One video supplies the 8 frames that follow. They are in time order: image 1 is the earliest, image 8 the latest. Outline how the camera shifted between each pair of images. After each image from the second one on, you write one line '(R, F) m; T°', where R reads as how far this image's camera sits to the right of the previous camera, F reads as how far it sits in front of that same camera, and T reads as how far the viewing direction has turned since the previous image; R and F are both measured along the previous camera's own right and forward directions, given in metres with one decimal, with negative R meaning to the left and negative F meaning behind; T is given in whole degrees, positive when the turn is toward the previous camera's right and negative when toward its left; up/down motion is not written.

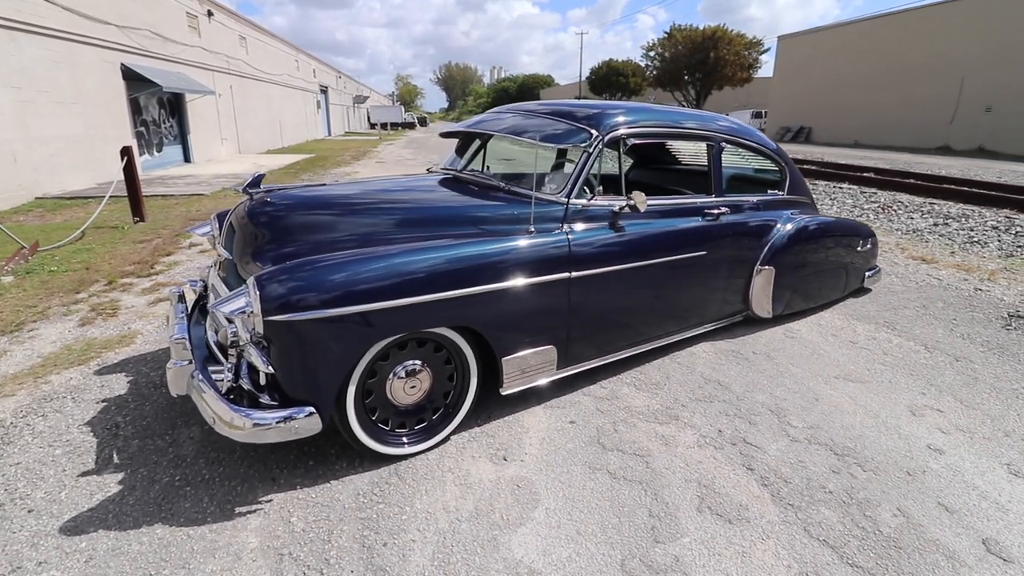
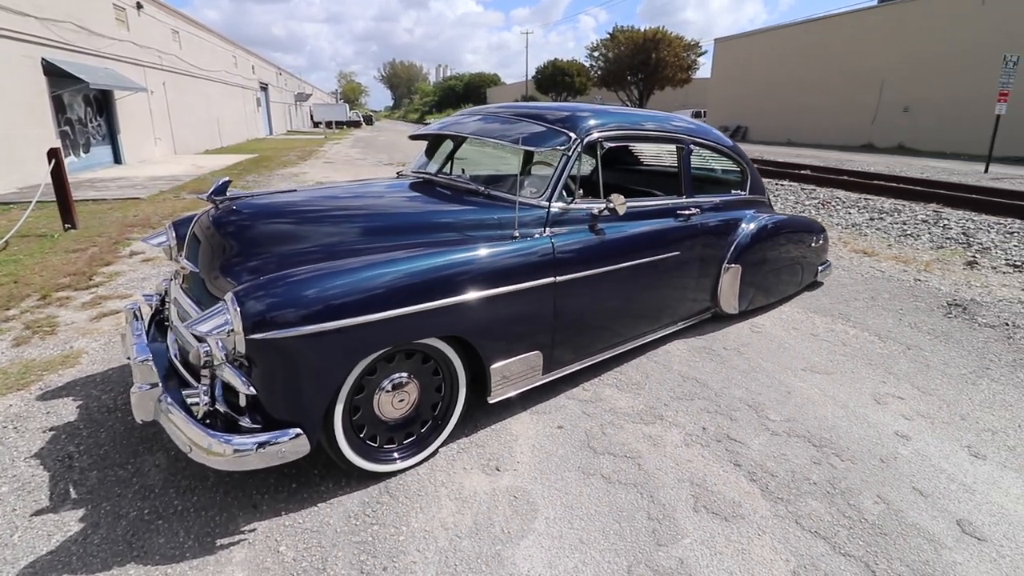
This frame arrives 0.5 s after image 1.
(-0.2, 0.0) m; +5°
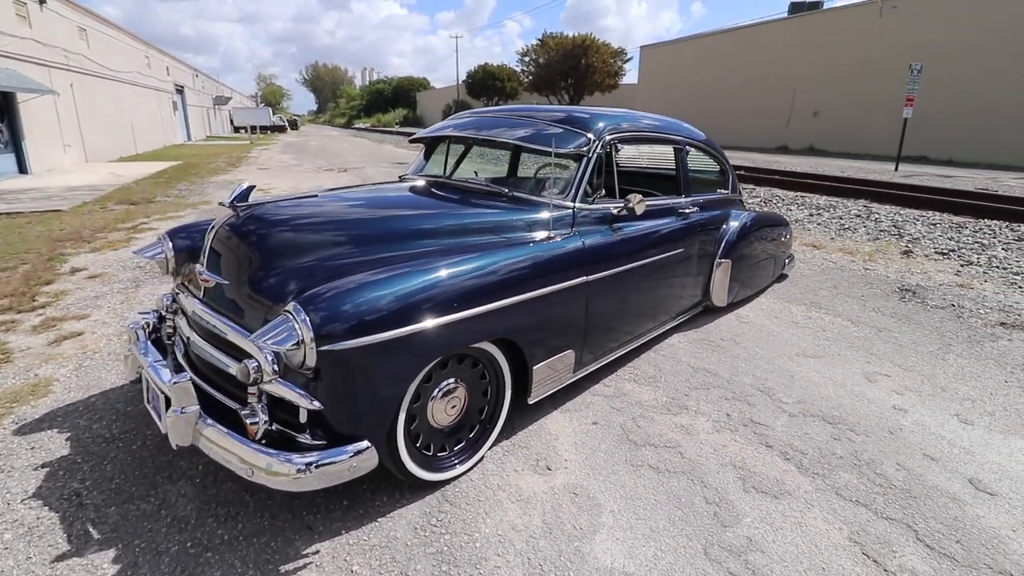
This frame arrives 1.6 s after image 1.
(-0.5, 0.0) m; +7°
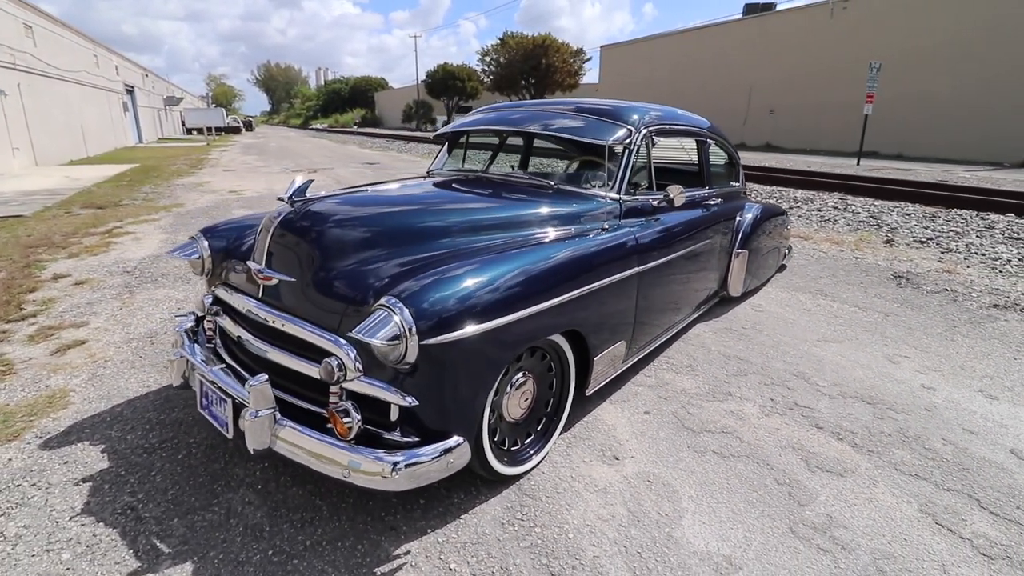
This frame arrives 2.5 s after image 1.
(-0.5, 0.0) m; +4°
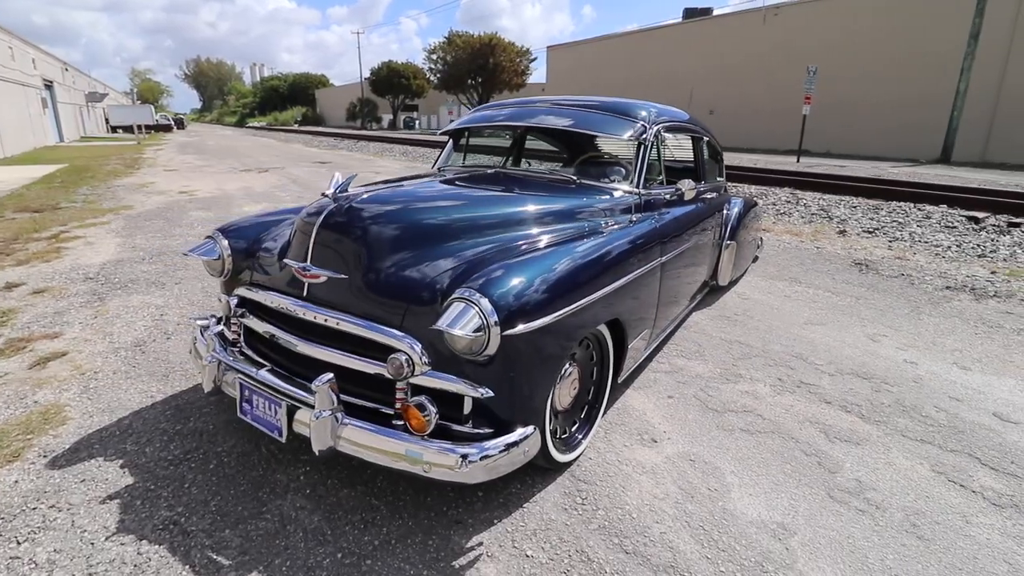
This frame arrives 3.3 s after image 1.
(-0.5, 0.0) m; +6°
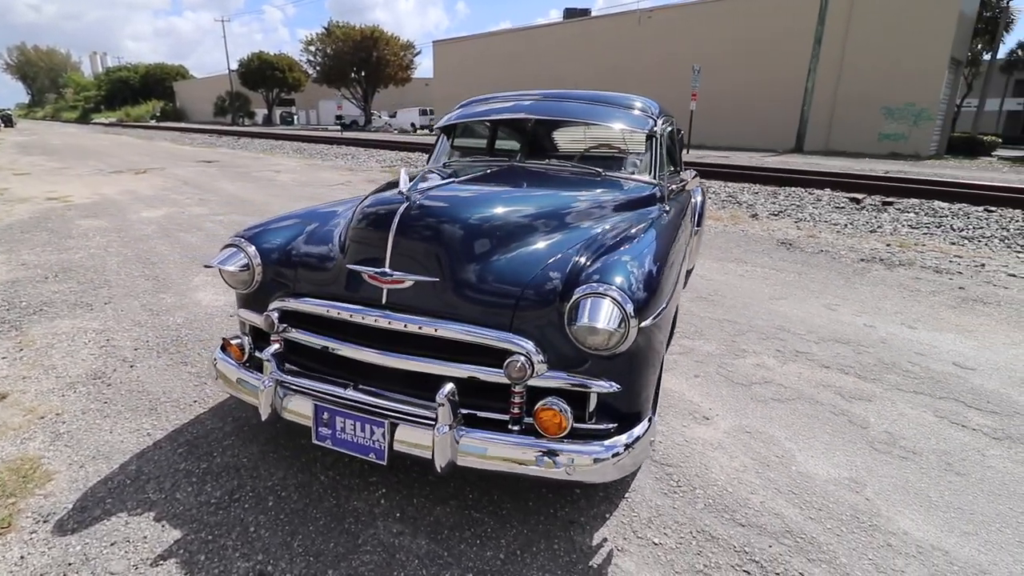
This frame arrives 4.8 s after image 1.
(-0.8, +0.1) m; +12°
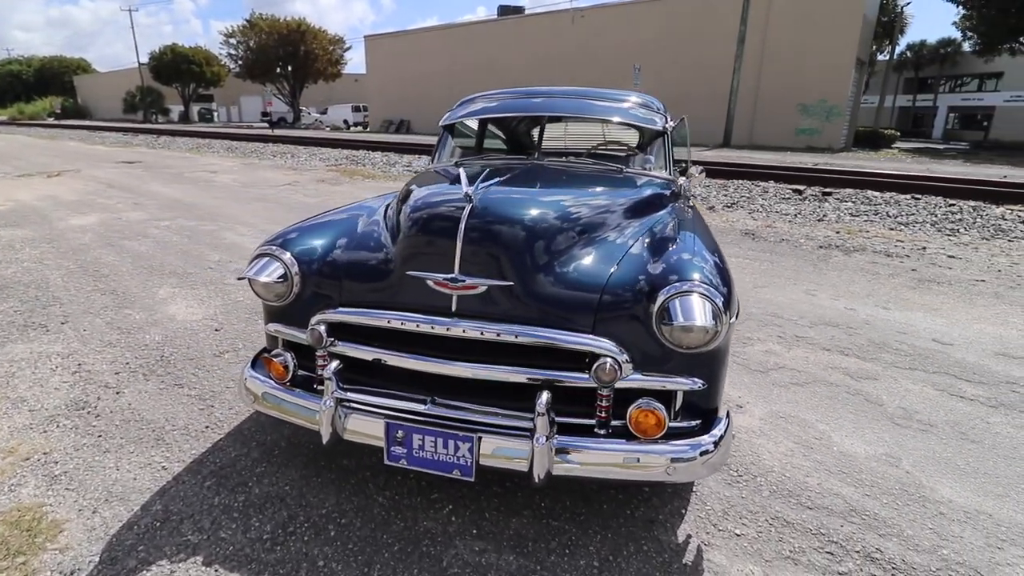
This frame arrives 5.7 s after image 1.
(-0.5, +0.1) m; +7°
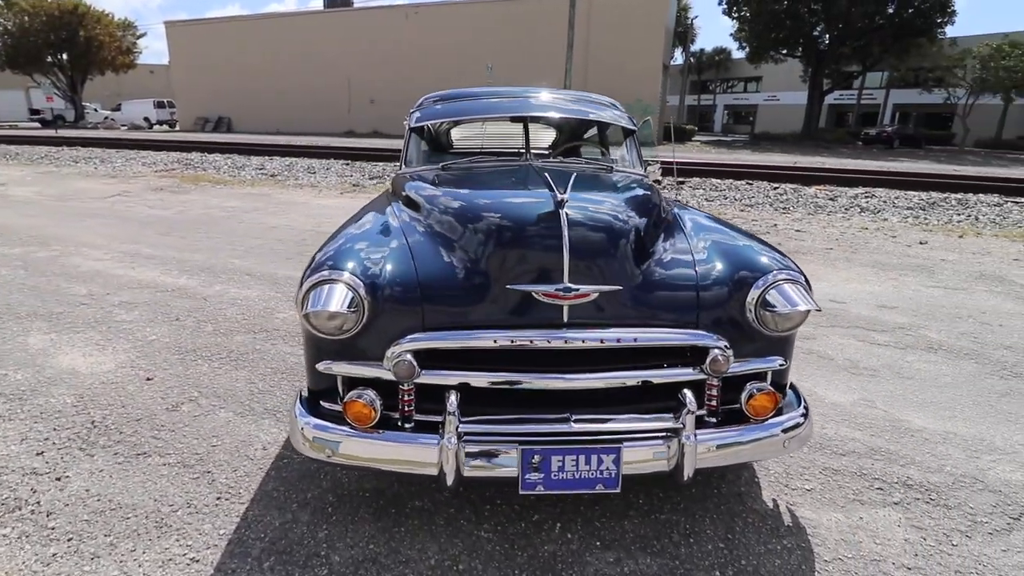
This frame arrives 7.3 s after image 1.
(-0.9, +0.2) m; +17°
